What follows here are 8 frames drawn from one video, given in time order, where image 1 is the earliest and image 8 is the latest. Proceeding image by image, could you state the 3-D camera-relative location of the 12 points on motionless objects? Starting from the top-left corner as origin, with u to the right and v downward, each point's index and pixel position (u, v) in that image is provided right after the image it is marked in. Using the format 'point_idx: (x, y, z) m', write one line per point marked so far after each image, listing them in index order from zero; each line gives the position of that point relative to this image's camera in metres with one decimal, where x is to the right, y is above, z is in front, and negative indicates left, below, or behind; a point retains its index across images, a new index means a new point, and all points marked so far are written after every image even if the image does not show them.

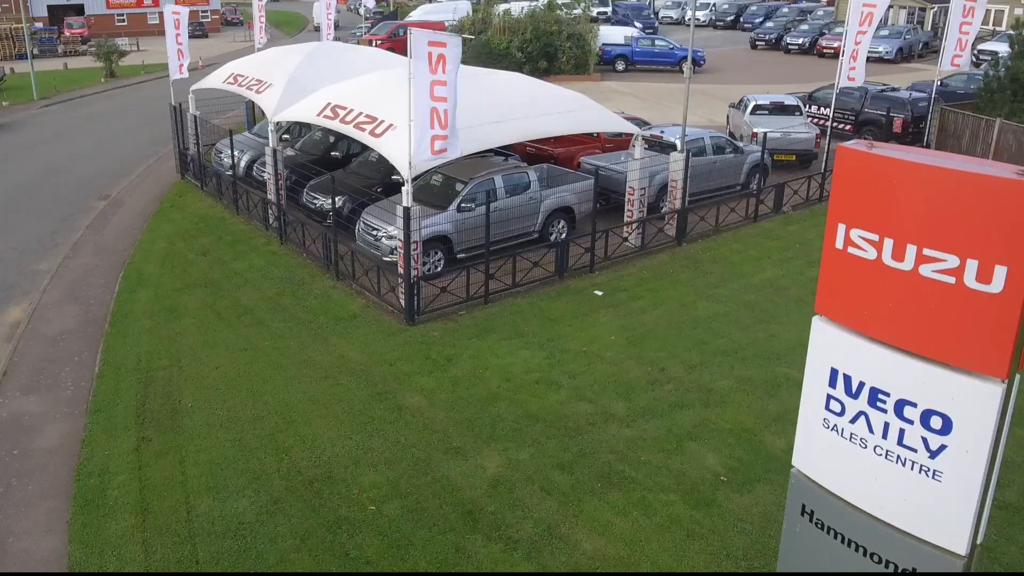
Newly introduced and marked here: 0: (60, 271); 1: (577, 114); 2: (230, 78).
0: (-7.0, +0.2, +13.6) m
1: (+0.9, +2.6, +13.4) m
2: (-5.3, +3.9, +16.6) m
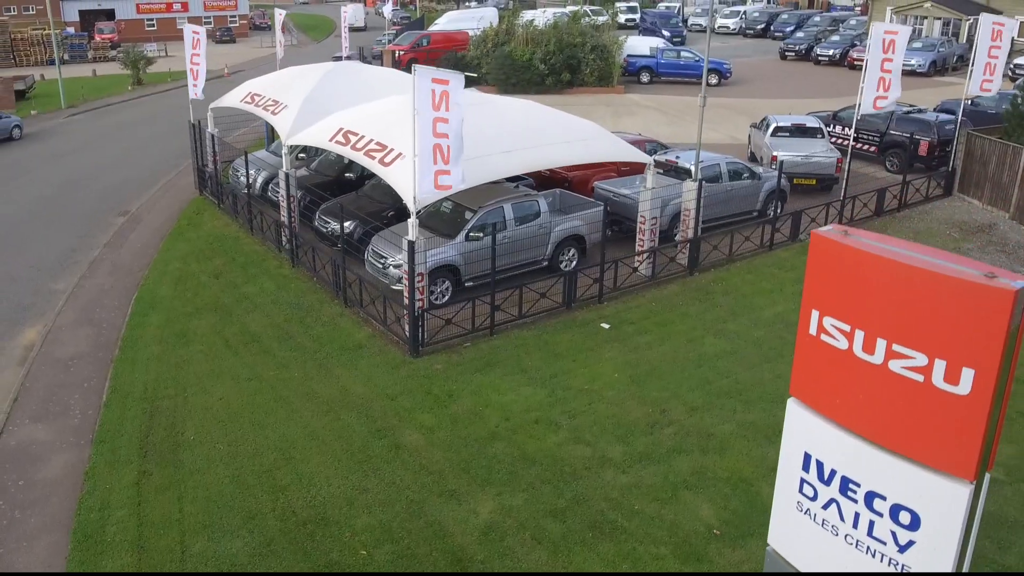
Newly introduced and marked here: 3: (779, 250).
0: (-6.8, -0.1, +13.8) m
1: (+1.1, +2.2, +13.4) m
2: (-5.0, +3.6, +16.8) m
3: (+4.6, +0.7, +15.1) m
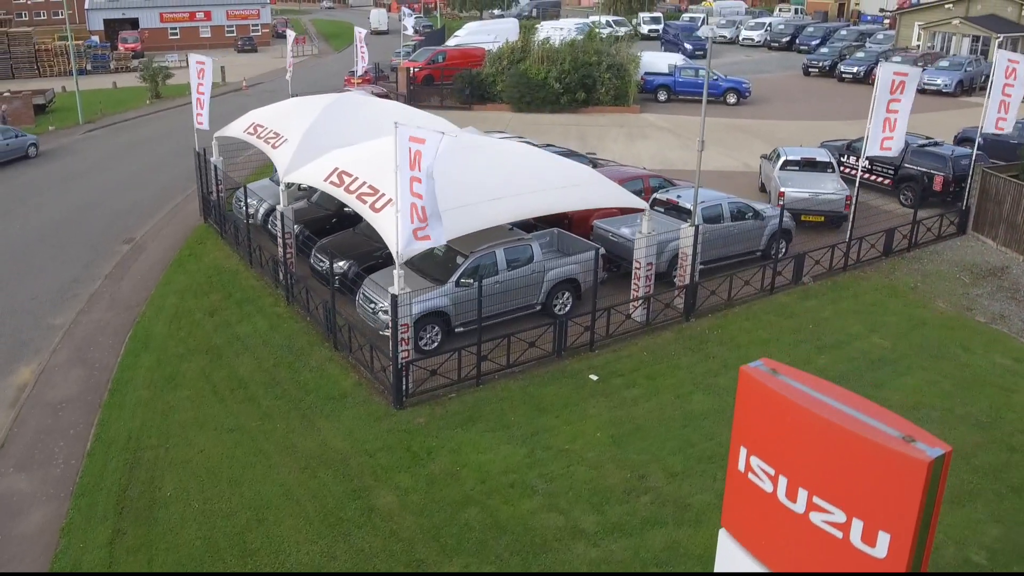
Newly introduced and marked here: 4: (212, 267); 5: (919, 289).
0: (-6.9, -0.6, +13.9) m
1: (+1.0, +1.5, +13.2) m
2: (-4.9, +3.0, +16.8) m
3: (+4.5, -0.1, +14.8) m
4: (-5.4, +0.4, +15.9) m
5: (+7.0, 0.0, +15.2) m
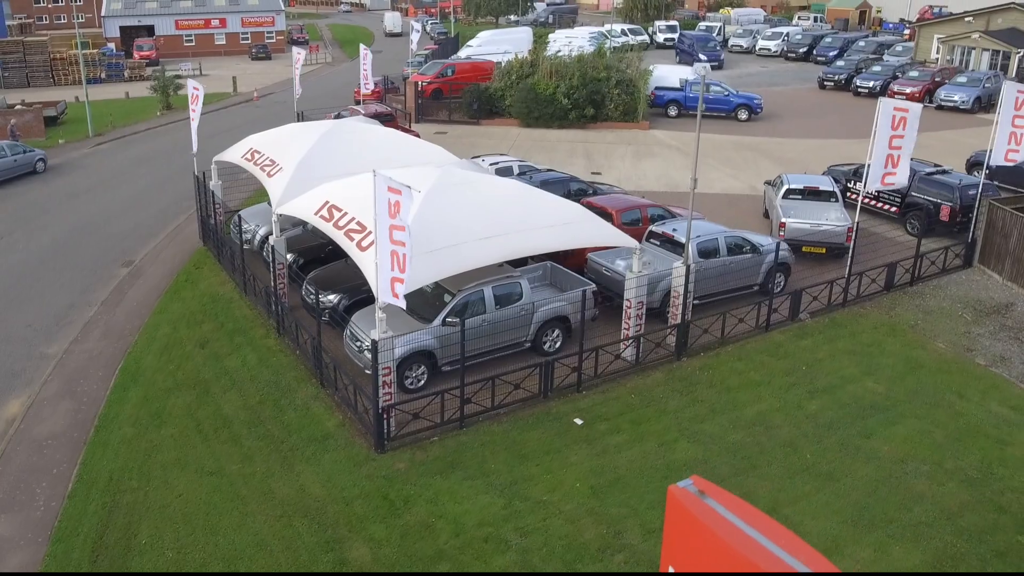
0: (-7.1, -1.1, +14.0) m
1: (+0.8, +0.9, +13.1) m
2: (-5.0, +2.5, +16.8) m
3: (+4.4, -0.7, +14.6) m
4: (-5.5, -0.1, +15.9) m
5: (+6.9, -0.7, +14.9) m
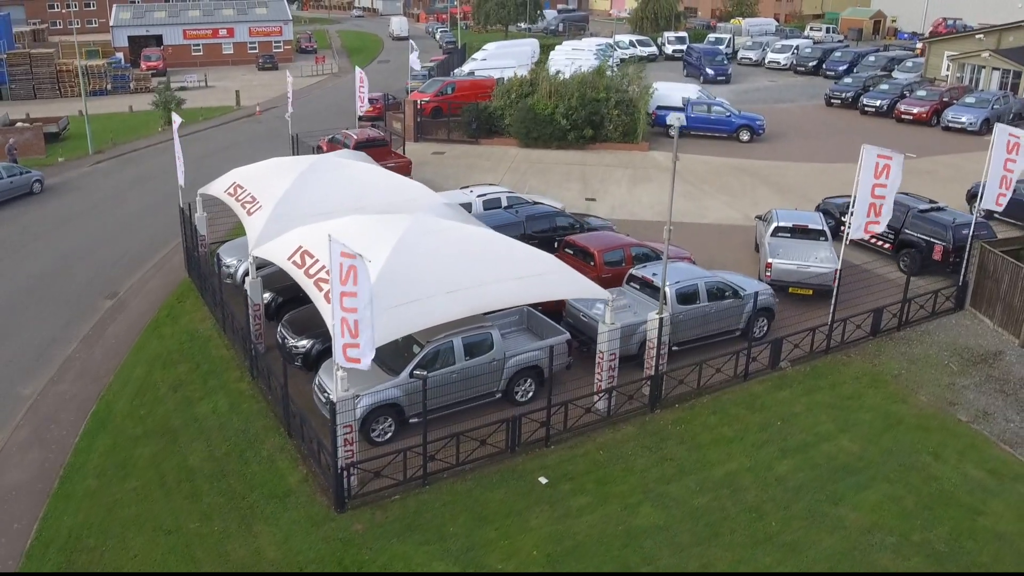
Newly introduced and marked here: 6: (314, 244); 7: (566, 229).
0: (-7.5, -1.8, +14.1) m
1: (+0.4, +0.1, +12.9) m
2: (-5.3, +1.8, +16.8) m
3: (+3.9, -1.5, +14.4) m
4: (-5.9, -0.8, +15.9) m
5: (+6.5, -1.5, +14.7) m
6: (-3.1, +0.7, +13.7) m
7: (+1.1, +1.2, +18.4) m
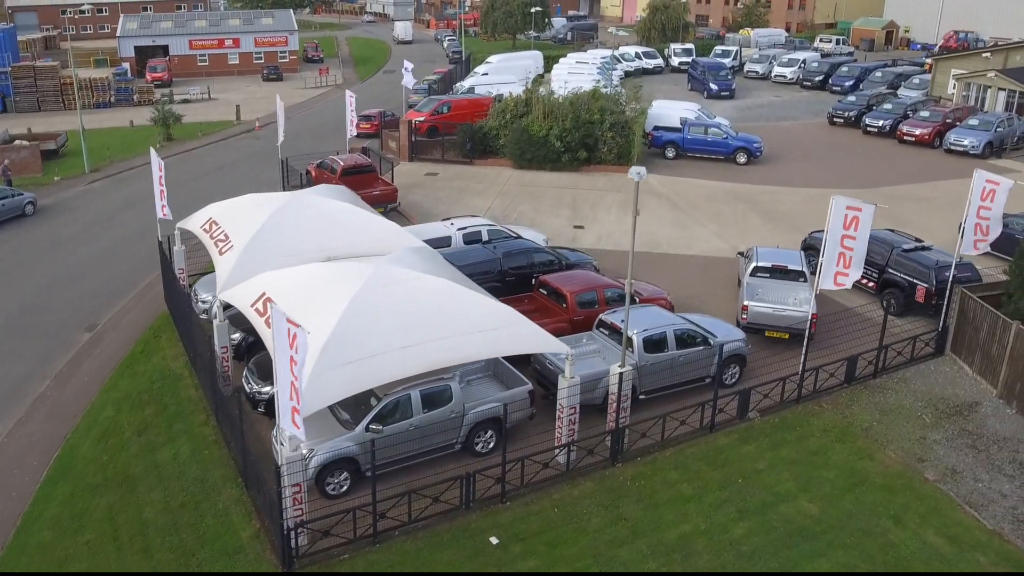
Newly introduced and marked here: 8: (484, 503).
0: (-8.1, -2.5, +14.2) m
1: (-0.2, -0.7, +12.8) m
2: (-5.8, +1.2, +16.8) m
3: (+3.4, -2.3, +14.2) m
4: (-6.4, -1.5, +16.0) m
5: (+5.9, -2.3, +14.4) m
6: (-3.6, -0.1, +13.7) m
7: (+0.7, +0.5, +18.3) m
8: (-0.4, -3.0, +12.5) m
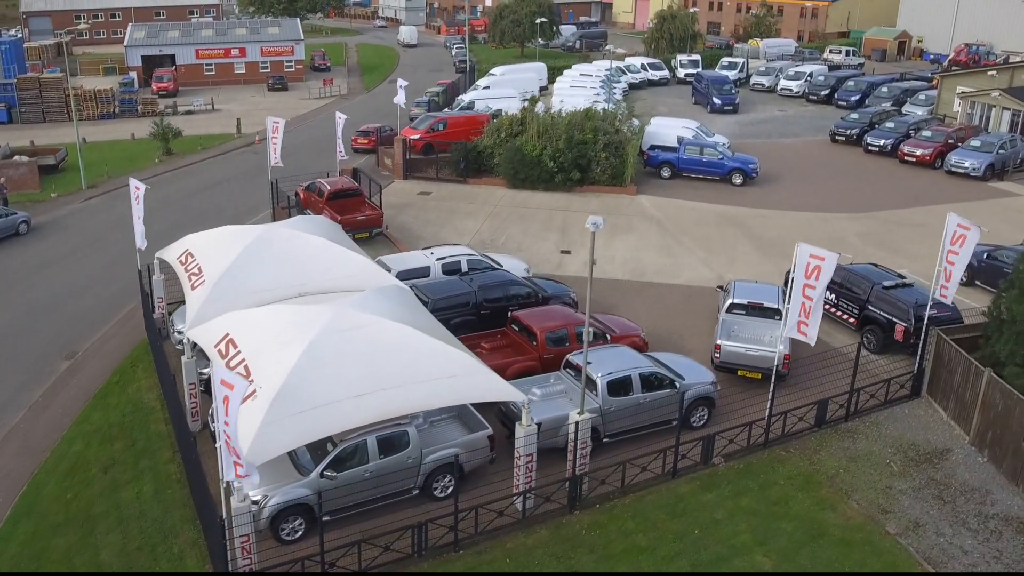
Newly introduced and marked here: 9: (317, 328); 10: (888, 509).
0: (-8.7, -3.1, +14.4) m
1: (-0.8, -1.4, +12.9) m
2: (-6.3, +0.5, +17.0) m
3: (+2.7, -3.1, +14.2) m
4: (-7.0, -2.1, +16.2) m
5: (+5.3, -3.1, +14.3) m
6: (-4.3, -0.7, +13.8) m
7: (+0.2, -0.2, +18.3) m
8: (-1.1, -3.7, +12.5) m
9: (-2.9, -0.6, +13.3) m
10: (+5.8, -3.4, +13.7) m
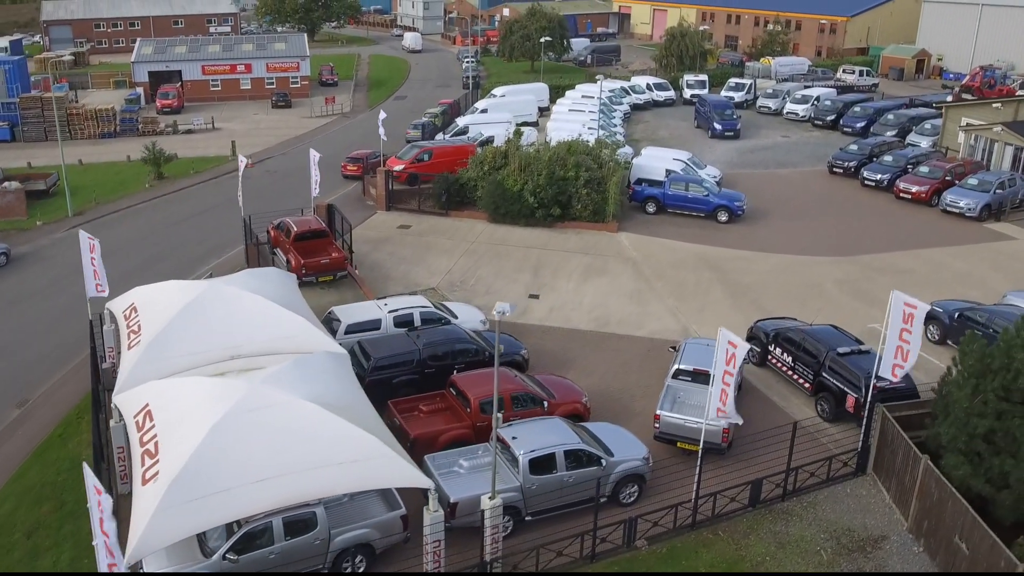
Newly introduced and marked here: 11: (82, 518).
0: (-10.1, -4.1, +14.6) m
1: (-2.2, -2.6, +12.8) m
2: (-7.5, -0.5, +17.1) m
3: (+1.4, -4.3, +13.9) m
4: (-8.2, -3.2, +16.3) m
5: (+3.9, -4.4, +14.0) m
6: (-5.5, -1.9, +13.8) m
7: (-0.9, -1.4, +18.1) m
8: (-2.5, -4.9, +12.5) m
9: (-4.2, -1.8, +13.3) m
10: (+4.5, -4.8, +13.4) m
11: (-7.2, -3.8, +14.8) m
